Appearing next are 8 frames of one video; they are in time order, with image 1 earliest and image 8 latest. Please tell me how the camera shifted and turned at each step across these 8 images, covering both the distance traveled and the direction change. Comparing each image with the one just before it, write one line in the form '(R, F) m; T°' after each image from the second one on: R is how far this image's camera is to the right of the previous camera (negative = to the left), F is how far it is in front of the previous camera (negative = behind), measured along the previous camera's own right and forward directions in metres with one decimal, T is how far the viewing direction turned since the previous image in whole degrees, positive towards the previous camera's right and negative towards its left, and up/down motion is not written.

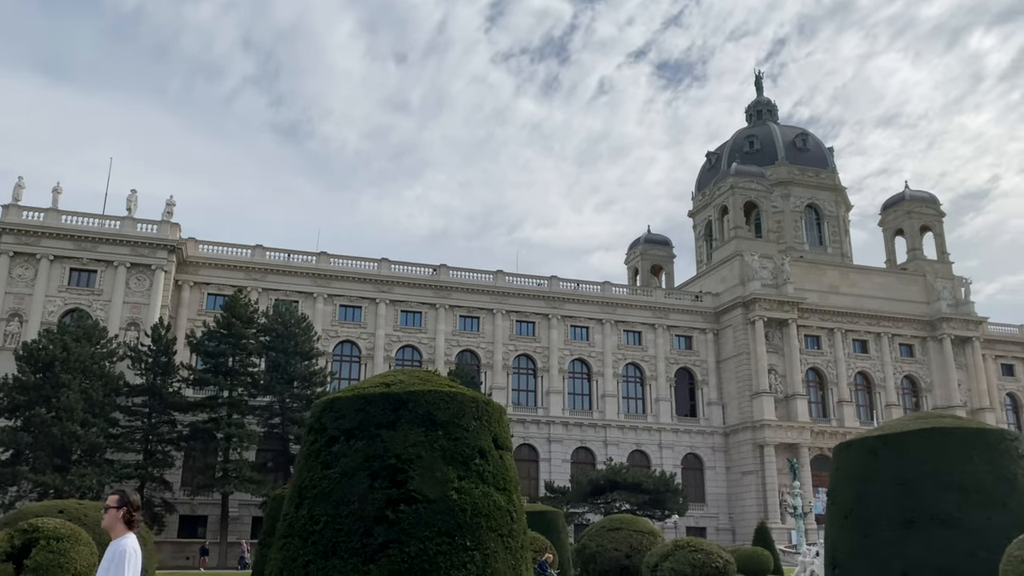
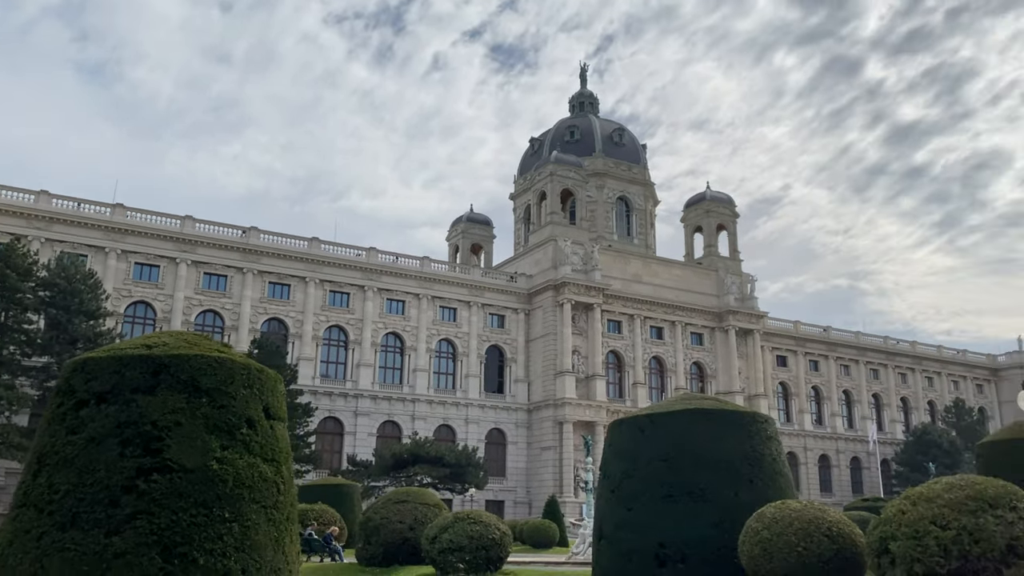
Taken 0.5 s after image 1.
(+0.3, 0.0) m; +12°
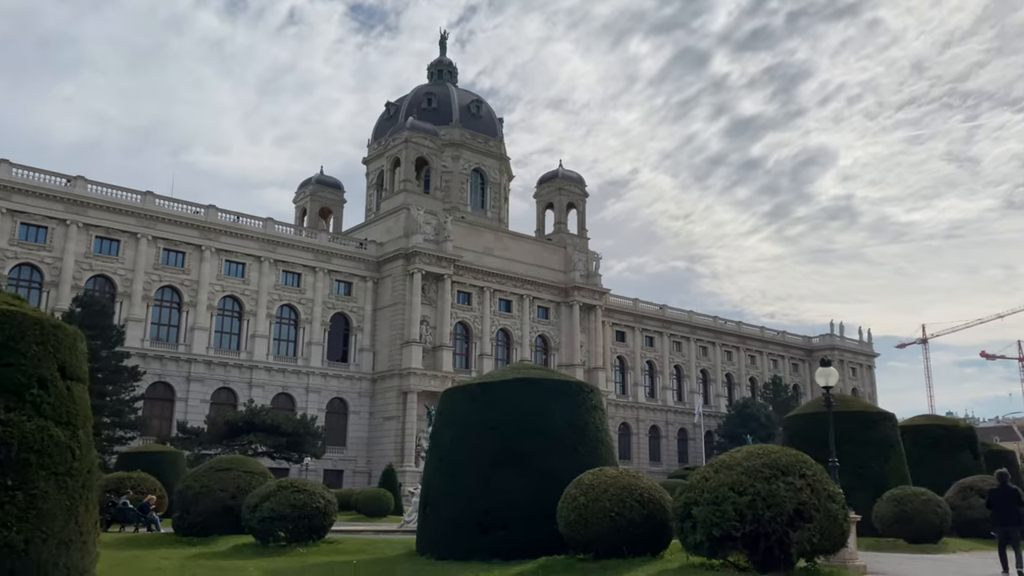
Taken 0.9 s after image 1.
(+0.2, +0.1) m; +10°
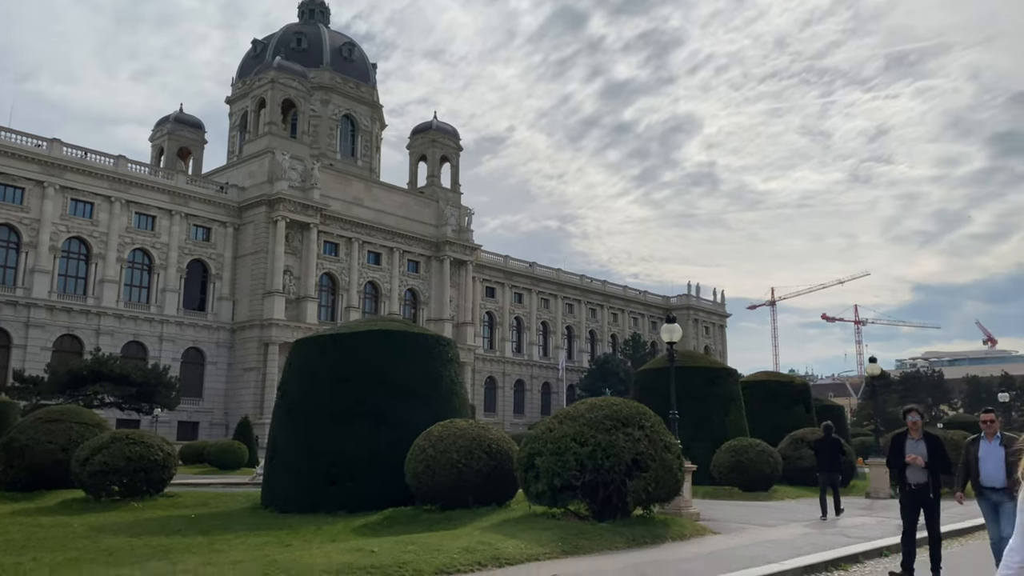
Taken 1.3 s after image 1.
(+0.1, +0.1) m; +9°
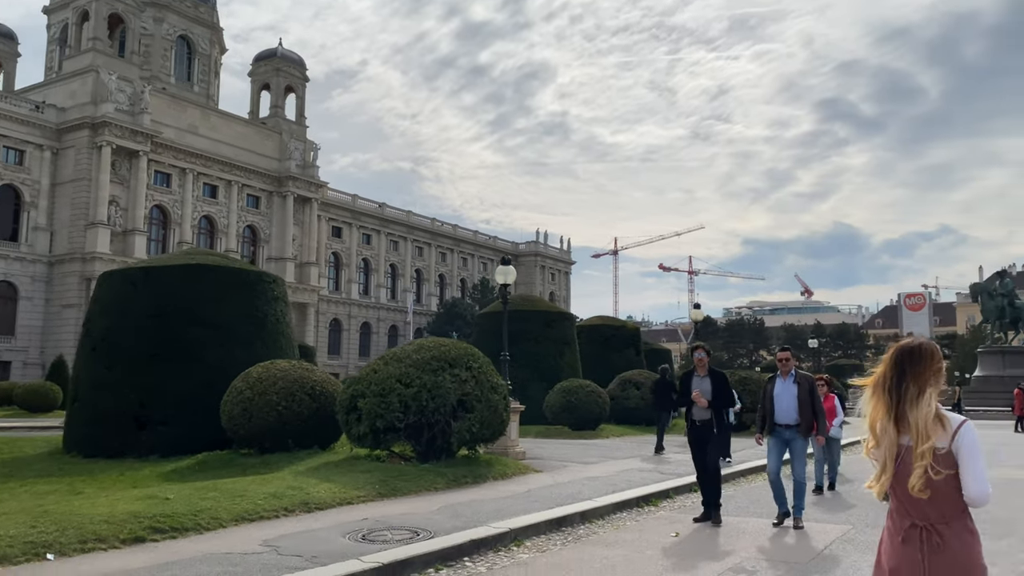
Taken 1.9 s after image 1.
(+0.2, +0.2) m; +10°
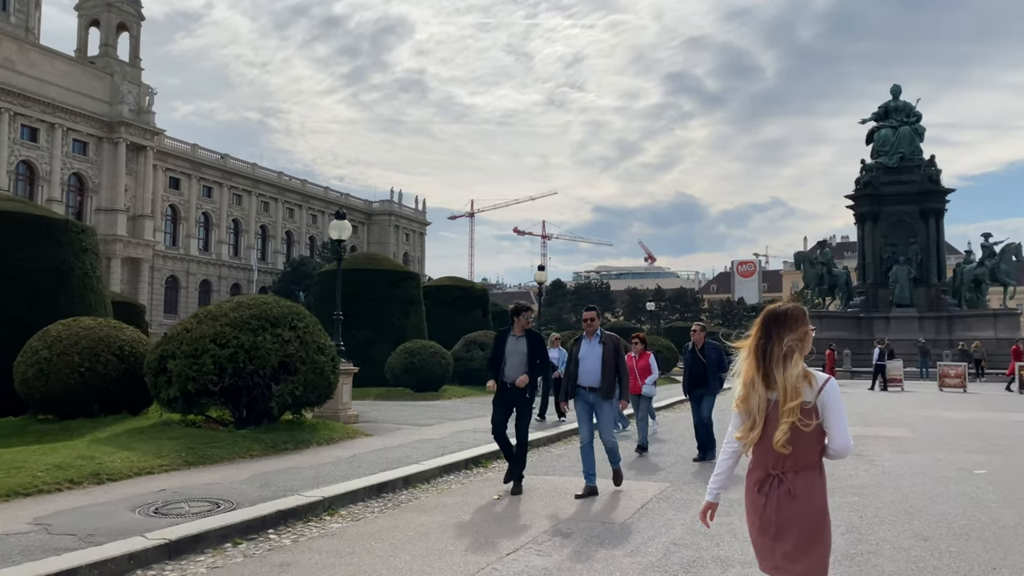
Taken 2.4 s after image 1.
(+0.1, +0.2) m; +10°
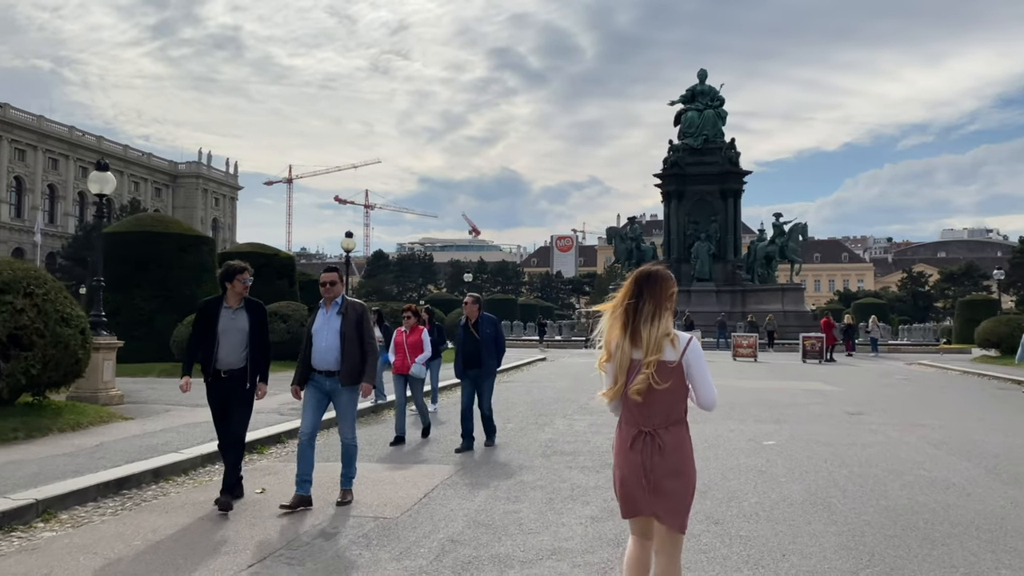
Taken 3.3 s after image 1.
(+0.2, +0.4) m; +12°
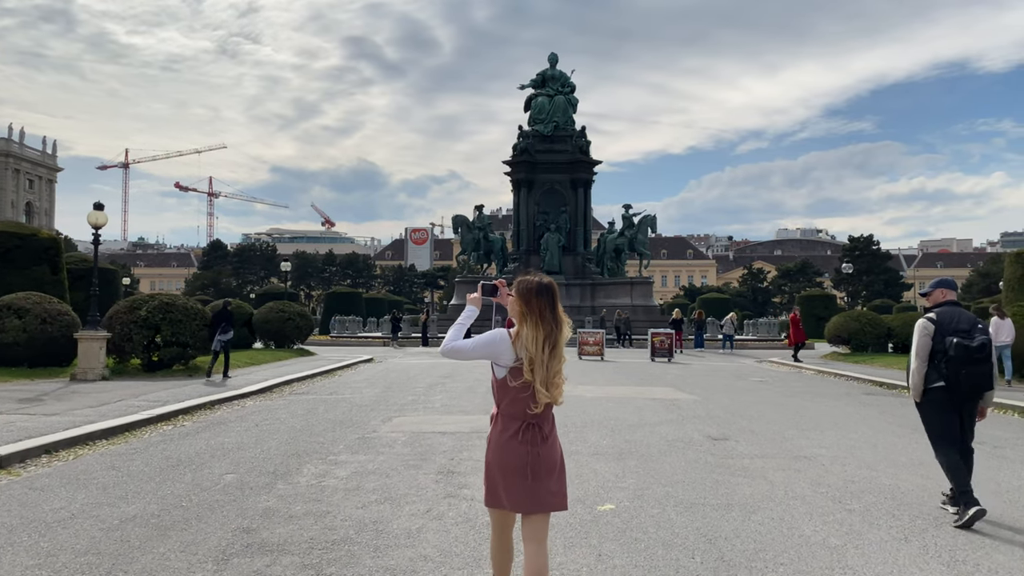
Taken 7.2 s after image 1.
(+0.6, +1.7) m; +10°
